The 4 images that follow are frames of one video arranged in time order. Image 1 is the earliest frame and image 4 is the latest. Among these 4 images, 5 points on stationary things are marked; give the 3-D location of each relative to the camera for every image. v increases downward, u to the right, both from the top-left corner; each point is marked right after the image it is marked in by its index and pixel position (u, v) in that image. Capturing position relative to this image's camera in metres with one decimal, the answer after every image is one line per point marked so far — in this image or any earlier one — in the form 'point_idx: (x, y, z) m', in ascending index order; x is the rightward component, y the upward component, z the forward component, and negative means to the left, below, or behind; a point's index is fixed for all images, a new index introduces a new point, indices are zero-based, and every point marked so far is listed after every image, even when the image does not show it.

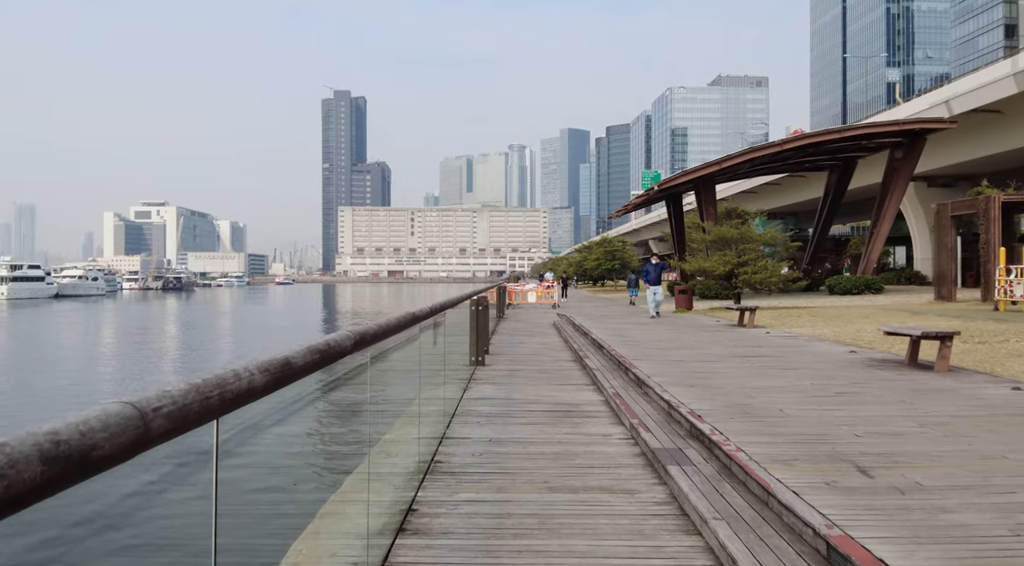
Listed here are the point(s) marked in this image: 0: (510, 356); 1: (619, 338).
0: (-0.1, -1.6, +14.9) m
1: (+2.6, -1.3, +15.8) m
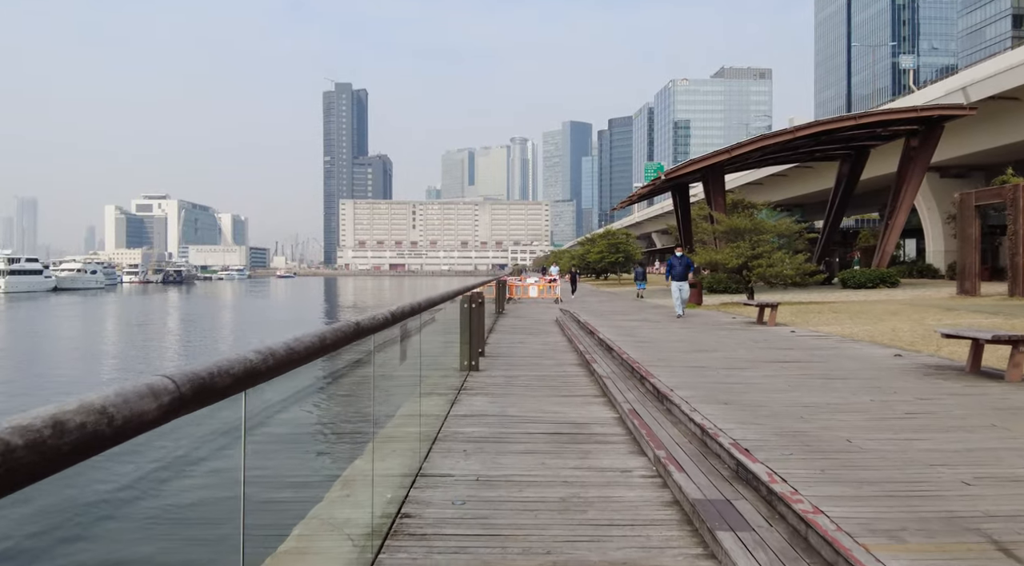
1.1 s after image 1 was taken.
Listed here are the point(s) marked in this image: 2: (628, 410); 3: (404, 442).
0: (-0.1, -1.5, +13.3) m
1: (+2.6, -1.2, +14.2) m
2: (+1.3, -1.5, +7.6) m
3: (-0.9, -1.4, +5.6) m
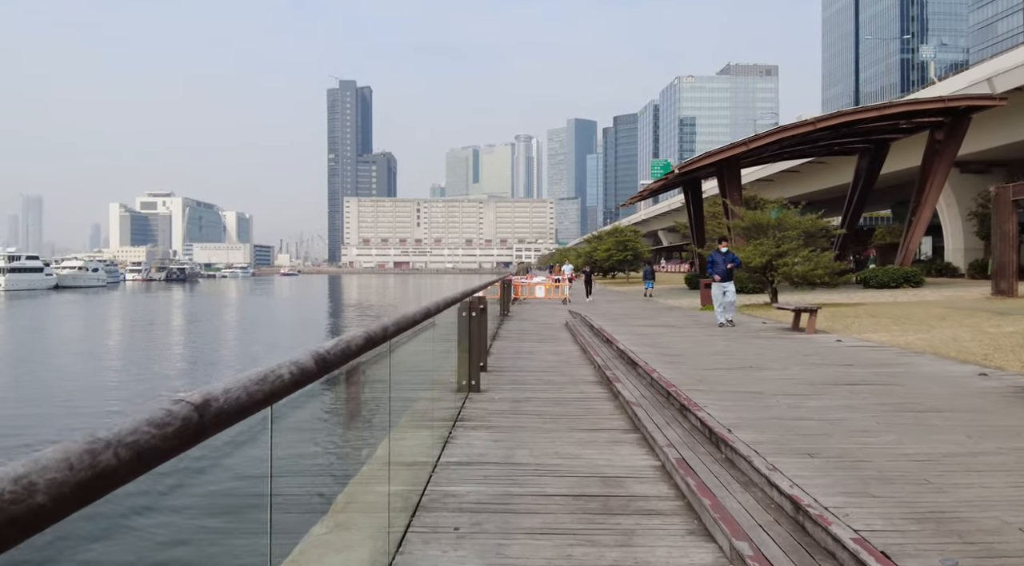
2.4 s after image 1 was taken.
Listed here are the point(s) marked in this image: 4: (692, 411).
0: (0.0, -1.6, +11.5) m
1: (+2.7, -1.2, +12.3) m
2: (+1.4, -1.5, +5.7) m
3: (-0.9, -1.4, +3.7) m
4: (+1.9, -1.4, +7.1) m
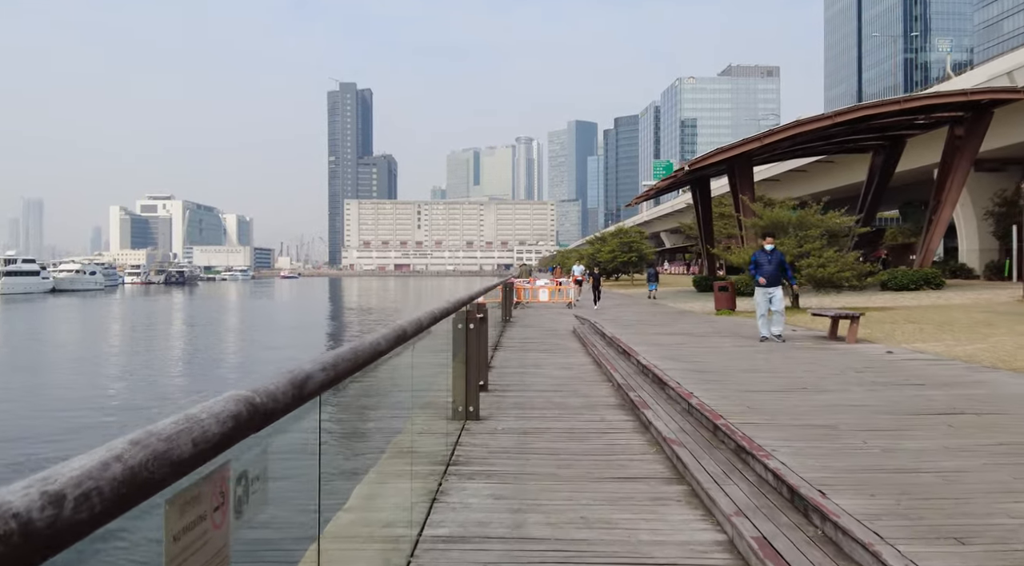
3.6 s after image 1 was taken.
0: (+0.1, -1.6, +9.8) m
1: (+2.8, -1.3, +10.6) m
2: (+1.5, -1.6, +4.0) m
3: (-0.8, -1.5, +2.0) m
4: (+2.0, -1.4, +5.4) m
